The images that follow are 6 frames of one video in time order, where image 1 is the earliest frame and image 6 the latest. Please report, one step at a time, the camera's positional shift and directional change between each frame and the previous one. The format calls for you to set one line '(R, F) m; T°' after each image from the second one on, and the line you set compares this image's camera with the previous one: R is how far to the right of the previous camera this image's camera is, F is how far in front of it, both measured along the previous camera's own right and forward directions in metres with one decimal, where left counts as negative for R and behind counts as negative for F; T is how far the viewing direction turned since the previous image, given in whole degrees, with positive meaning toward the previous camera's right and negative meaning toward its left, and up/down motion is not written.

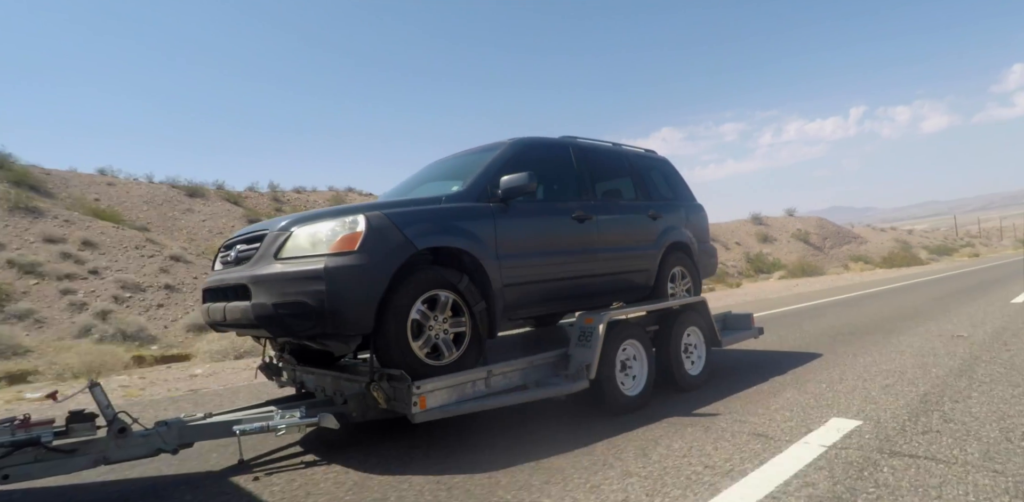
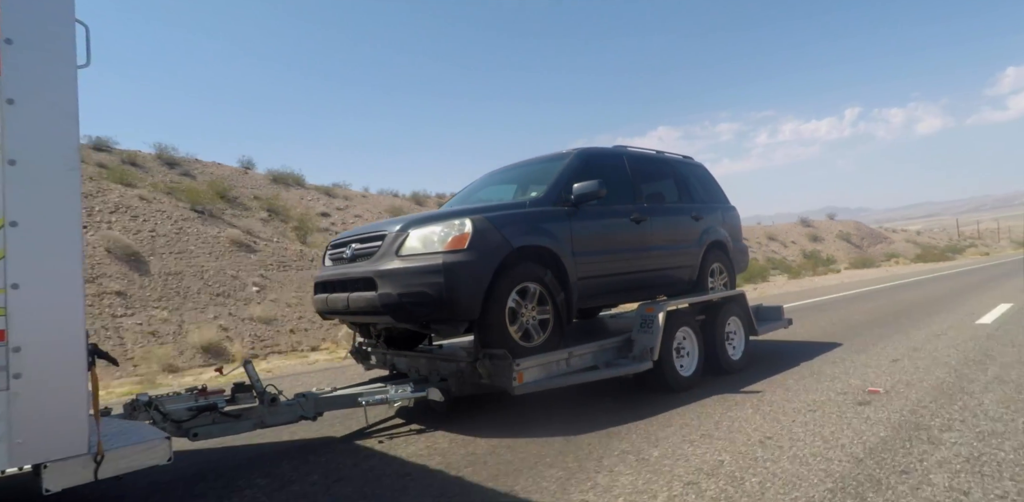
(-0.7, -0.7) m; 0°
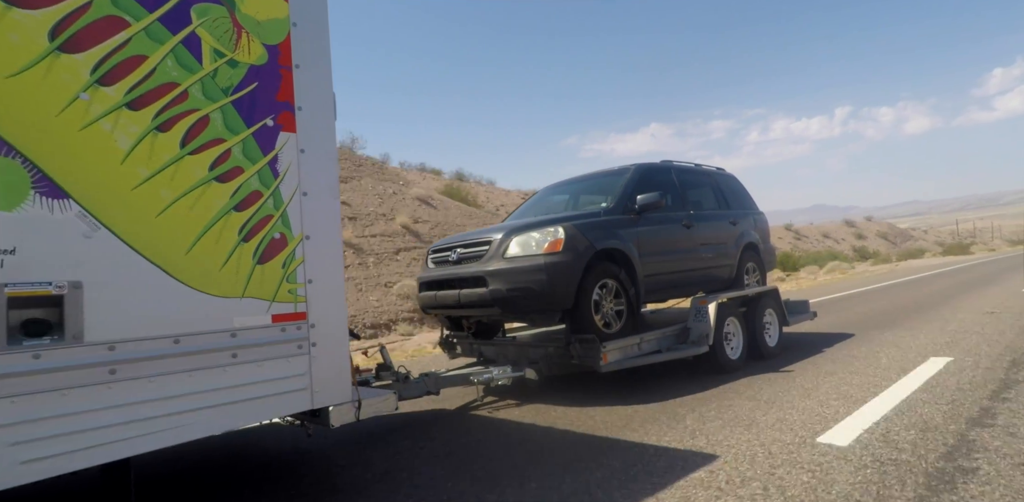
(-0.8, -1.0) m; 0°
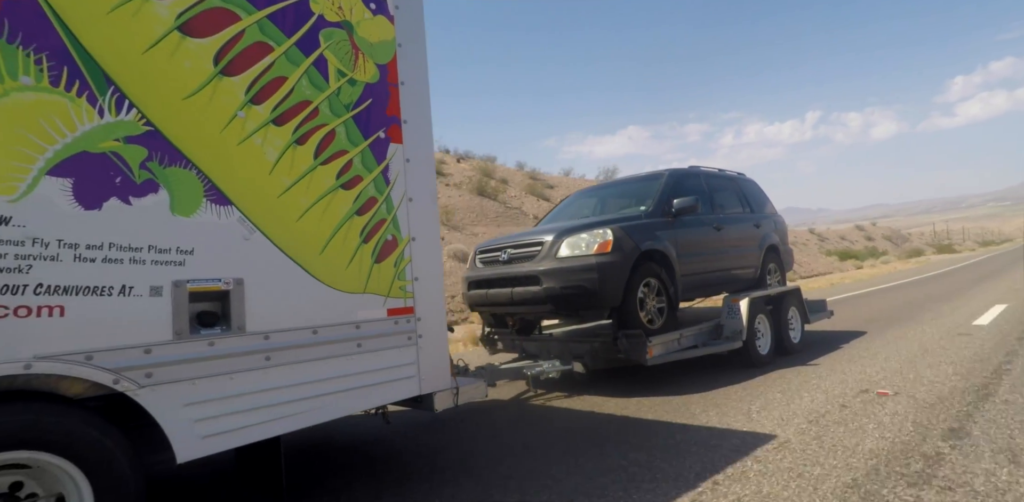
(-0.6, -0.4) m; 0°
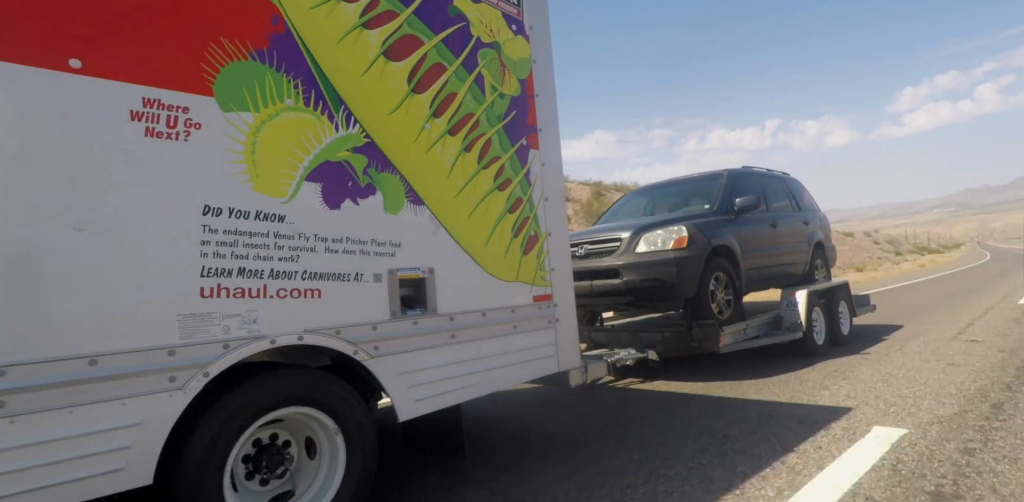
(-0.8, -0.5) m; -1°
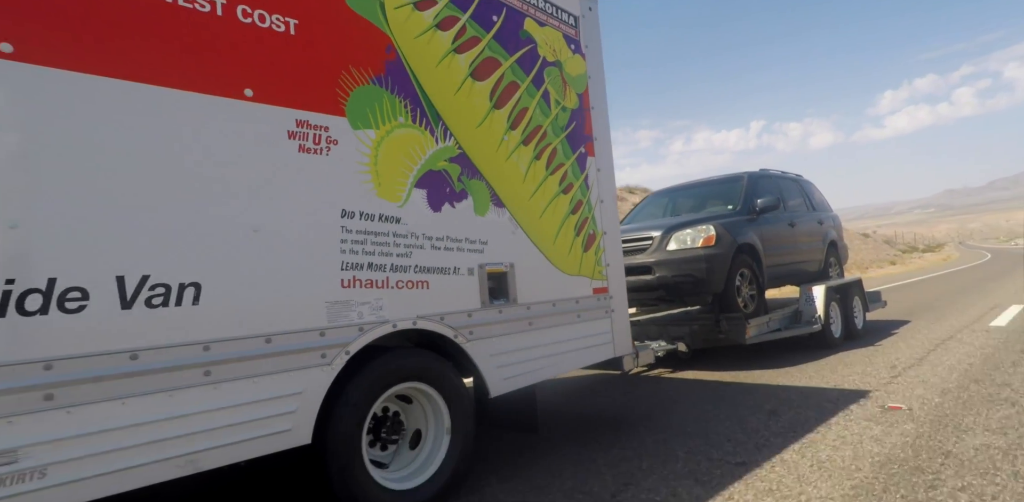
(-0.4, -0.5) m; 0°
